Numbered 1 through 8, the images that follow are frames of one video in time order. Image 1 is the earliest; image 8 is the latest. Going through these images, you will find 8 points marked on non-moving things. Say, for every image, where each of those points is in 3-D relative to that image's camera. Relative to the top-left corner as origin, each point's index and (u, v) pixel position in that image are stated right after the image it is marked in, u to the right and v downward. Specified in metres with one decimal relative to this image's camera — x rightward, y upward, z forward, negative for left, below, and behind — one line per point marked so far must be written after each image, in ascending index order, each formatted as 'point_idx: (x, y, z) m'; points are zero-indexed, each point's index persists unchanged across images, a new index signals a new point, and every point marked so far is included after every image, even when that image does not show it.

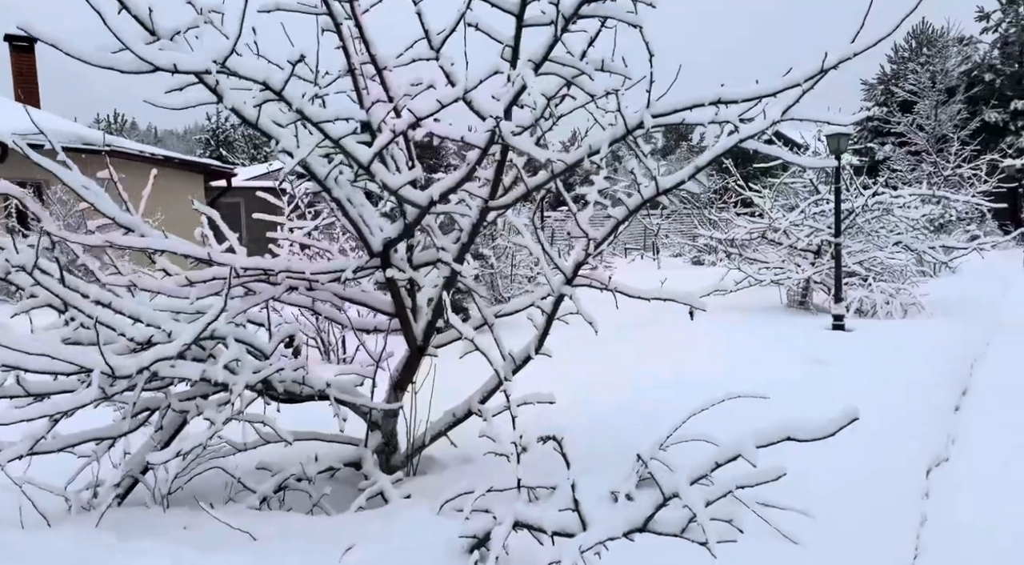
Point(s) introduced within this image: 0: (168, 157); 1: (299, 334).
0: (-6.9, +2.6, +15.6) m
1: (-1.0, -0.2, +3.6) m
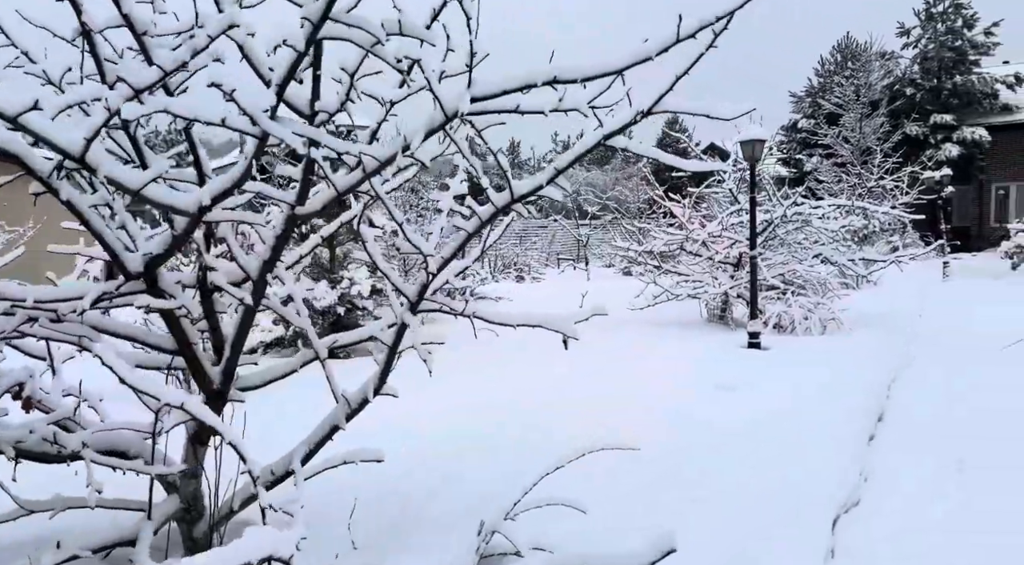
0: (-8.6, +2.3, +14.4) m
1: (-1.7, -0.4, +2.8) m
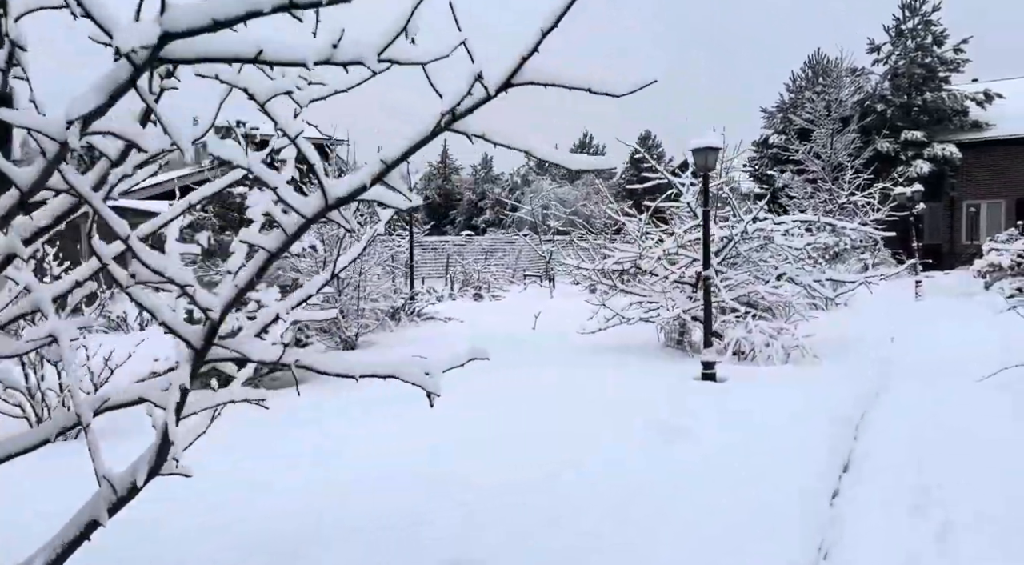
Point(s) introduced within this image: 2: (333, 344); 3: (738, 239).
0: (-9.4, +2.0, +13.2) m
1: (-2.3, -0.5, +1.8) m
2: (-2.5, -0.9, +10.7) m
3: (+2.8, +0.5, +9.4) m
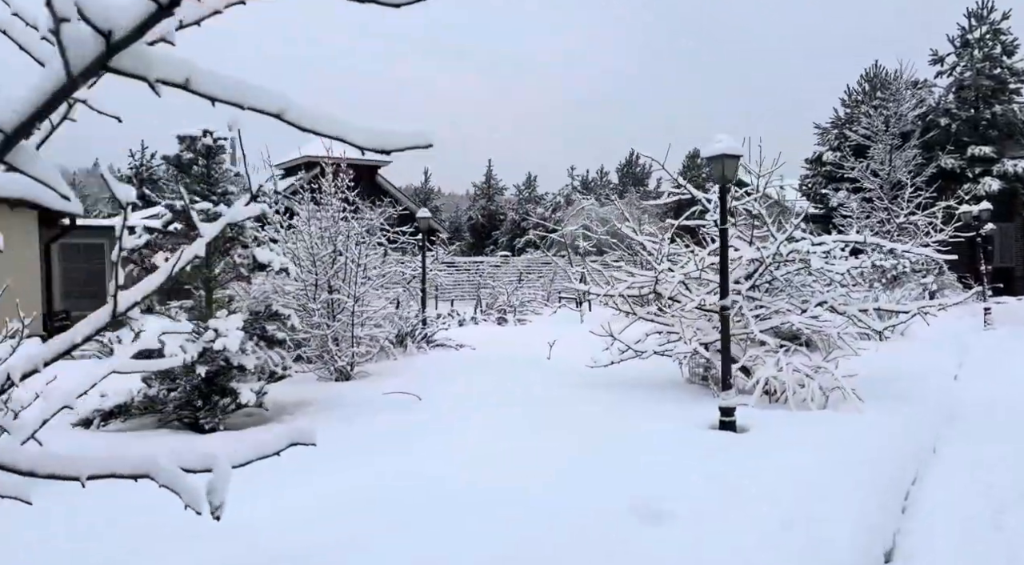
0: (-9.1, +1.6, +13.0) m
1: (-2.8, -0.5, +1.0) m
2: (-2.4, -1.2, +9.8) m
3: (+2.8, +0.2, +8.3) m
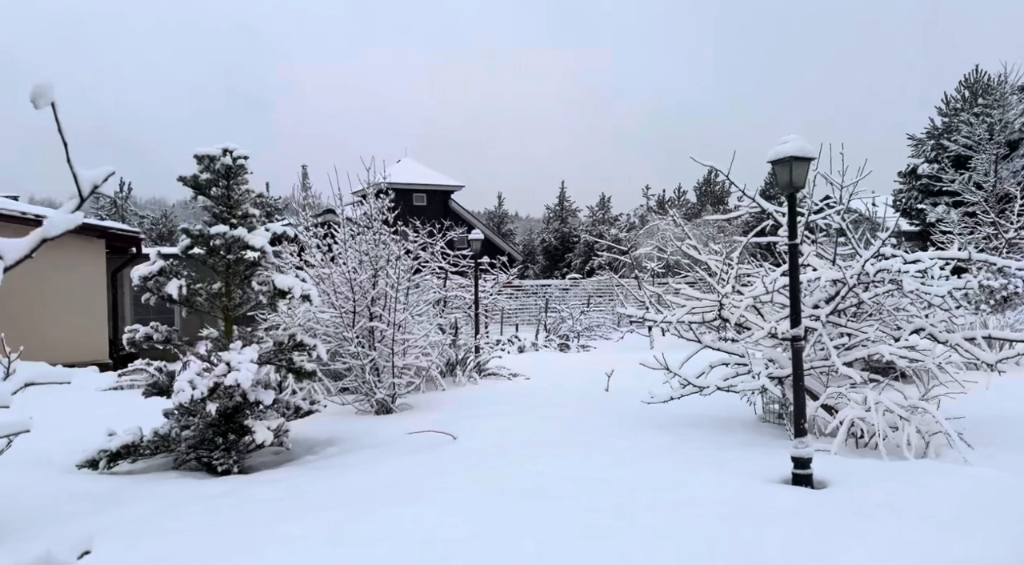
0: (-8.1, +1.1, +13.1) m
1: (-3.1, -0.6, +0.5) m
2: (-1.8, -1.5, +9.2) m
3: (+3.2, 0.0, +7.2) m
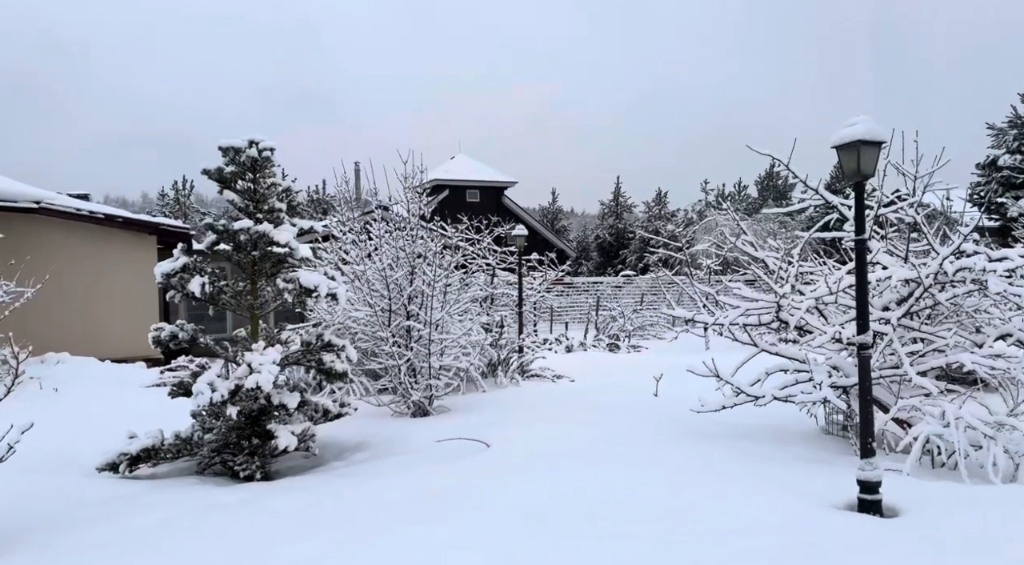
0: (-7.3, +1.2, +13.2) m
1: (-3.3, -0.6, +0.3) m
2: (-1.3, -1.5, +8.9) m
3: (+3.6, 0.0, +6.5) m
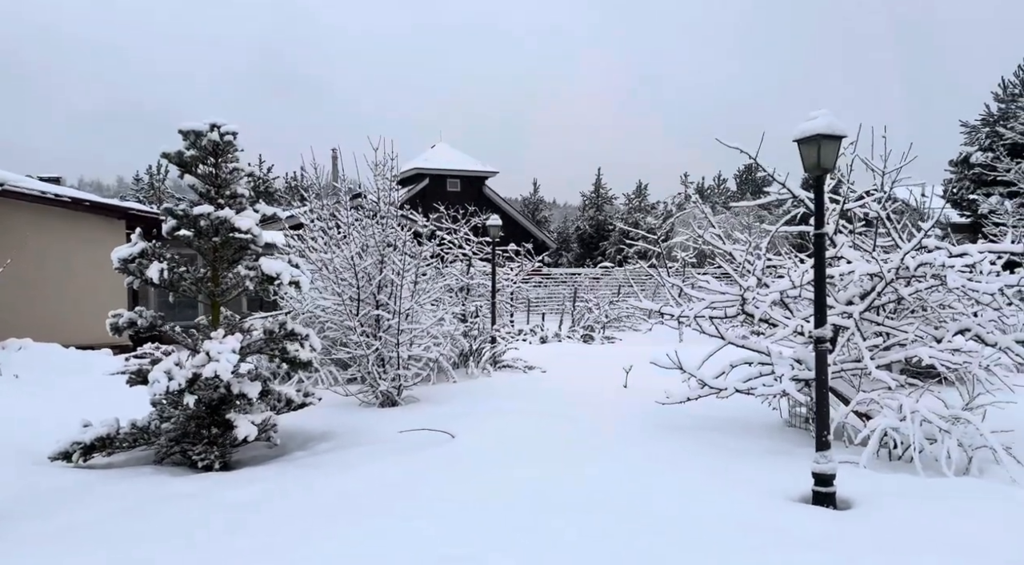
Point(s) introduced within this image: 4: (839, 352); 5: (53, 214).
0: (-7.8, +1.4, +13.0) m
1: (-3.4, -0.6, +0.2) m
2: (-1.7, -1.4, +8.8) m
3: (+3.3, 0.0, +6.5) m
4: (+2.9, -0.6, +6.8) m
5: (-8.1, +1.2, +13.3) m
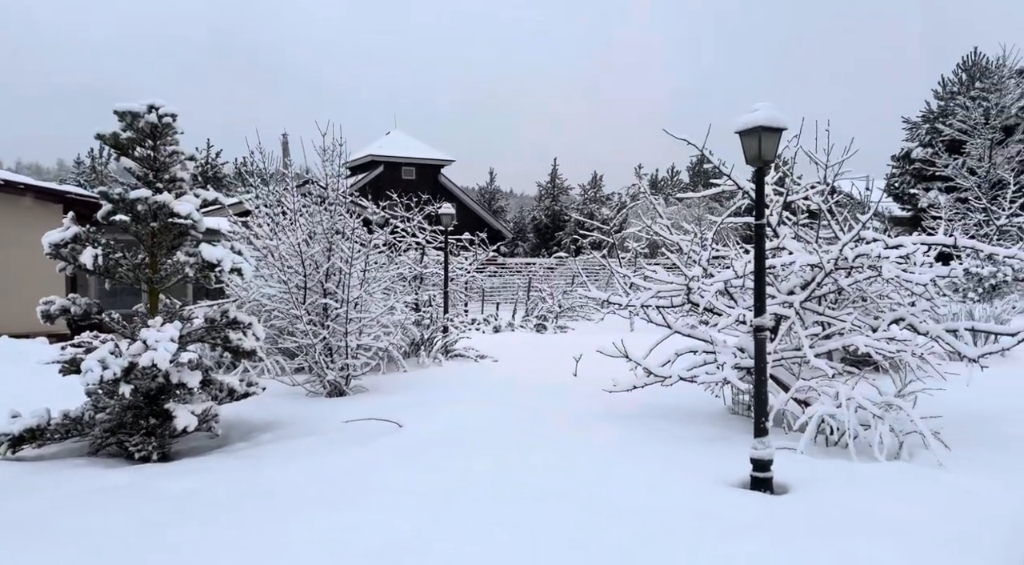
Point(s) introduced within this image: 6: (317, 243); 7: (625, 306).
0: (-8.6, +1.7, +12.5) m
1: (-3.5, -0.5, -0.1) m
2: (-2.2, -1.2, +8.7) m
3: (+2.8, +0.1, +6.7) m
4: (+2.5, -0.5, +6.9) m
5: (-8.9, +1.4, +12.8) m
6: (-2.3, +0.5, +8.8) m
7: (+1.1, -0.2, +7.6) m
